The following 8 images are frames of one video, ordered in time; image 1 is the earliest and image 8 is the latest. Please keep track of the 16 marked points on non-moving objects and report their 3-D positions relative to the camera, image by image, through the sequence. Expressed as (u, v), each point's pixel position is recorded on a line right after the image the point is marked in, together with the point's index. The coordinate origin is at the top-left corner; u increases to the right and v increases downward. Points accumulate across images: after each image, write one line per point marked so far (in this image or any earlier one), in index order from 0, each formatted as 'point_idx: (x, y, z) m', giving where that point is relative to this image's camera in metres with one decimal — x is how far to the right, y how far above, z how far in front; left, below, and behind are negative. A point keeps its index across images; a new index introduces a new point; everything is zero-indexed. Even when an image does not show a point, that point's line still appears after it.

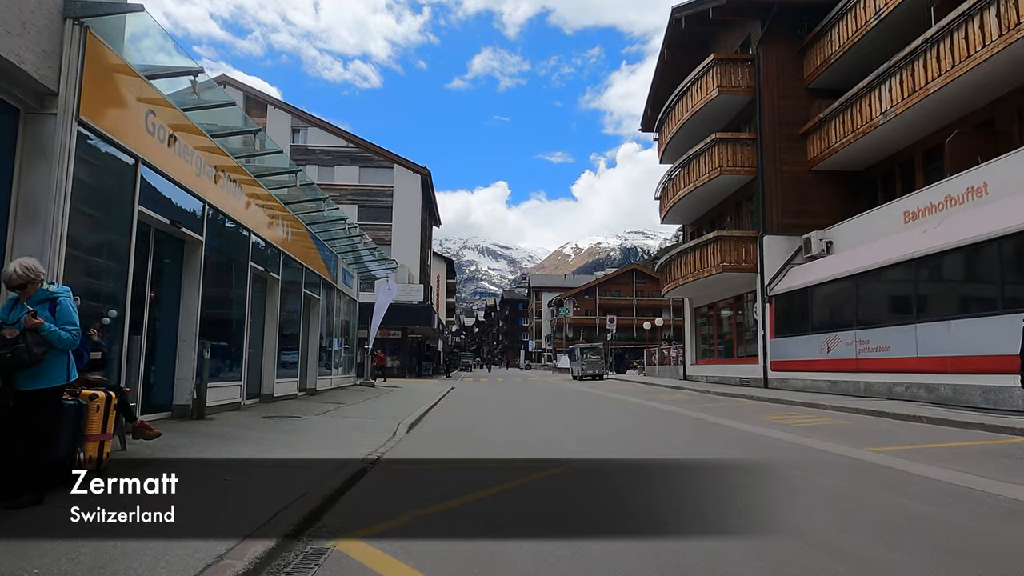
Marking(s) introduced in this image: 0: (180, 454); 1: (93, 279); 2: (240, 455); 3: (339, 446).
0: (-3.8, -1.8, +7.7) m
1: (-4.8, +0.1, +7.8) m
2: (-3.3, -1.9, +8.2) m
3: (-2.4, -2.1, +9.4) m
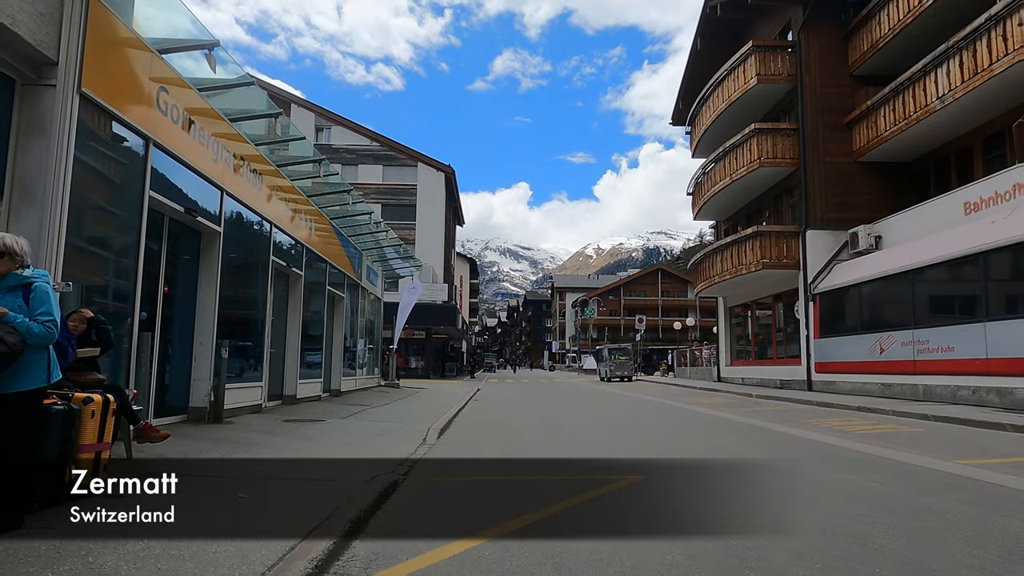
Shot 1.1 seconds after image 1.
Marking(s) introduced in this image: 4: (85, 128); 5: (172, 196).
0: (-3.4, -1.7, +7.0) m
1: (-4.3, +0.2, +7.1) m
2: (-2.8, -1.8, +7.5) m
3: (-1.8, -2.0, +8.6) m
4: (-4.3, +1.6, +6.7) m
5: (-4.4, +1.2, +8.7) m
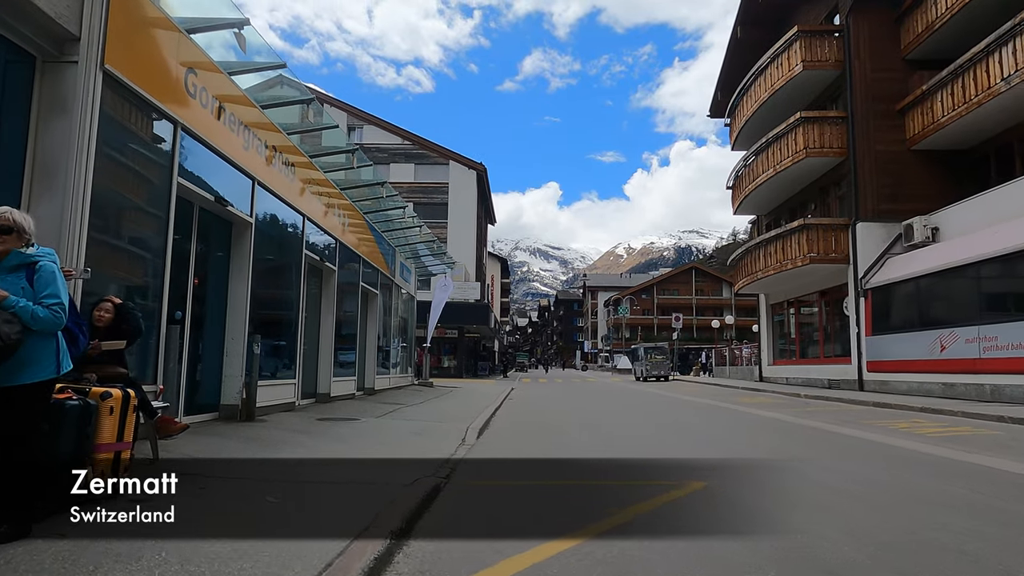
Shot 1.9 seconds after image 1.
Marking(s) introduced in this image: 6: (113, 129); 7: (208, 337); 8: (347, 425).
0: (-2.9, -1.6, +6.6) m
1: (-3.8, +0.3, +6.7) m
2: (-2.3, -1.7, +7.0) m
3: (-1.3, -1.9, +8.2) m
4: (-3.8, +1.7, +6.4) m
5: (-3.8, +1.3, +8.3) m
6: (-3.8, +1.5, +6.5) m
7: (-4.1, -0.7, +9.1) m
8: (-2.3, -1.9, +9.5) m
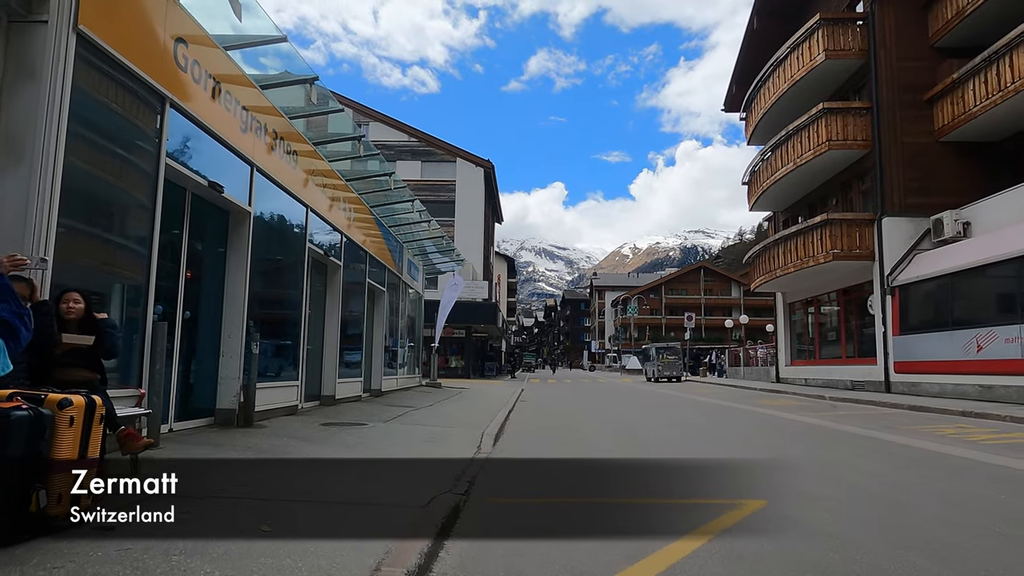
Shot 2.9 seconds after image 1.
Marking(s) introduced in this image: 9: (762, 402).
0: (-2.7, -1.5, +5.9) m
1: (-3.6, +0.3, +6.0) m
2: (-2.1, -1.6, +6.3) m
3: (-1.0, -1.8, +7.4) m
4: (-3.6, +1.7, +5.7) m
5: (-3.6, +1.3, +7.6) m
6: (-3.6, +1.6, +5.8) m
7: (-3.8, -0.6, +8.4) m
8: (-2.0, -1.8, +8.7) m
9: (+7.2, -3.3, +19.5) m
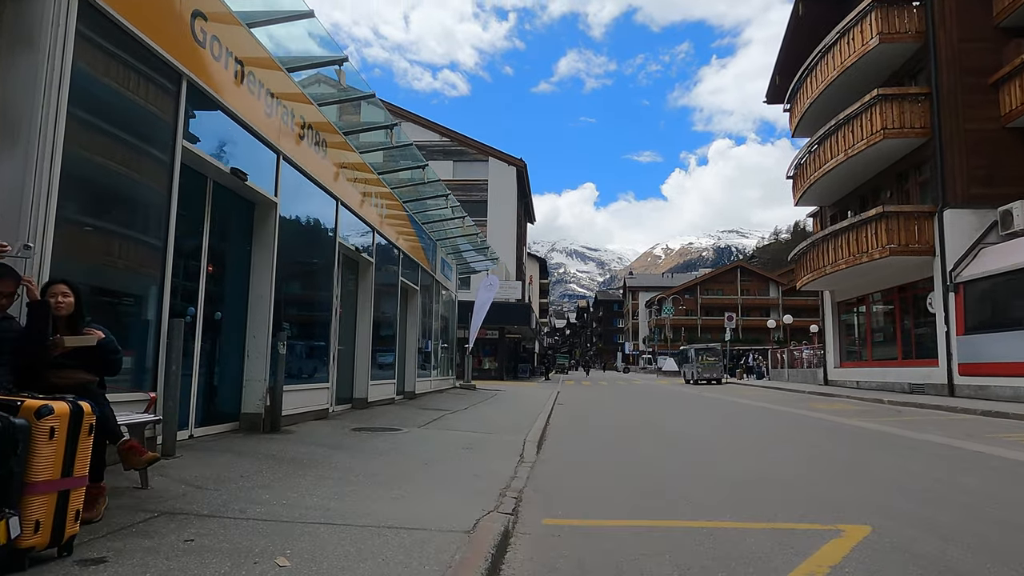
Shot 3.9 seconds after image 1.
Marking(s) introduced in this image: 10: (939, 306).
0: (-2.2, -1.4, +5.3) m
1: (-3.2, +0.4, +5.5) m
2: (-1.6, -1.6, +5.7) m
3: (-0.6, -1.8, +6.8) m
4: (-3.2, +1.8, +5.2) m
5: (-3.1, +1.4, +7.1) m
6: (-3.2, +1.6, +5.3) m
7: (-3.3, -0.6, +7.9) m
8: (-1.5, -1.8, +8.1) m
9: (+8.2, -3.2, +18.5) m
10: (+11.9, -0.5, +18.9) m
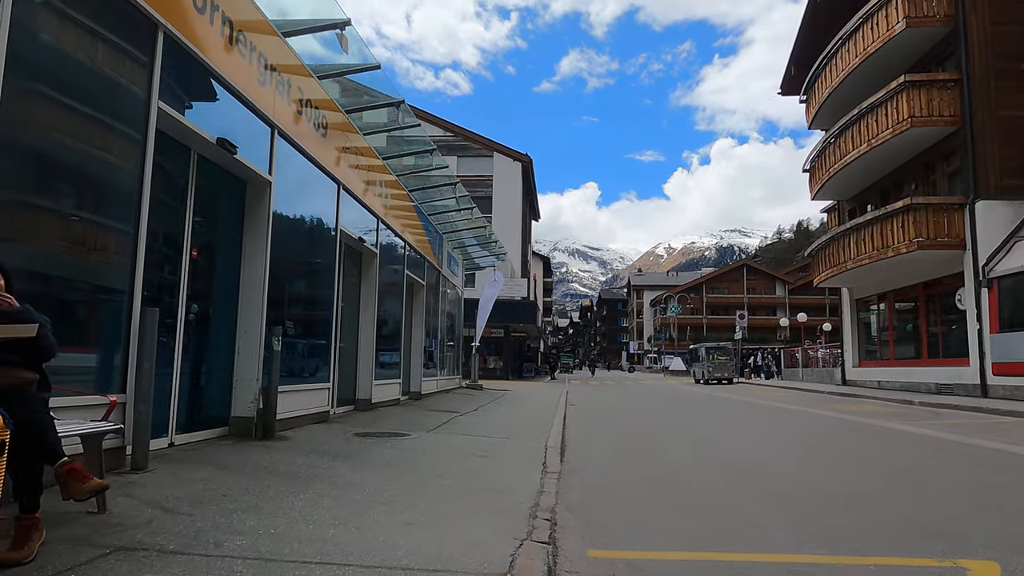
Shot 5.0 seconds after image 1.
0: (-2.0, -1.3, +4.5) m
1: (-3.0, +0.5, +4.7) m
2: (-1.4, -1.5, +4.9) m
3: (-0.3, -1.7, +5.9) m
4: (-3.0, +1.9, +4.3) m
5: (-2.9, +1.5, +6.3) m
6: (-3.0, +1.7, +4.4) m
7: (-3.1, -0.4, +7.1) m
8: (-1.2, -1.7, +7.3) m
9: (+8.5, -3.1, +17.6) m
10: (+12.1, -0.4, +18.0) m
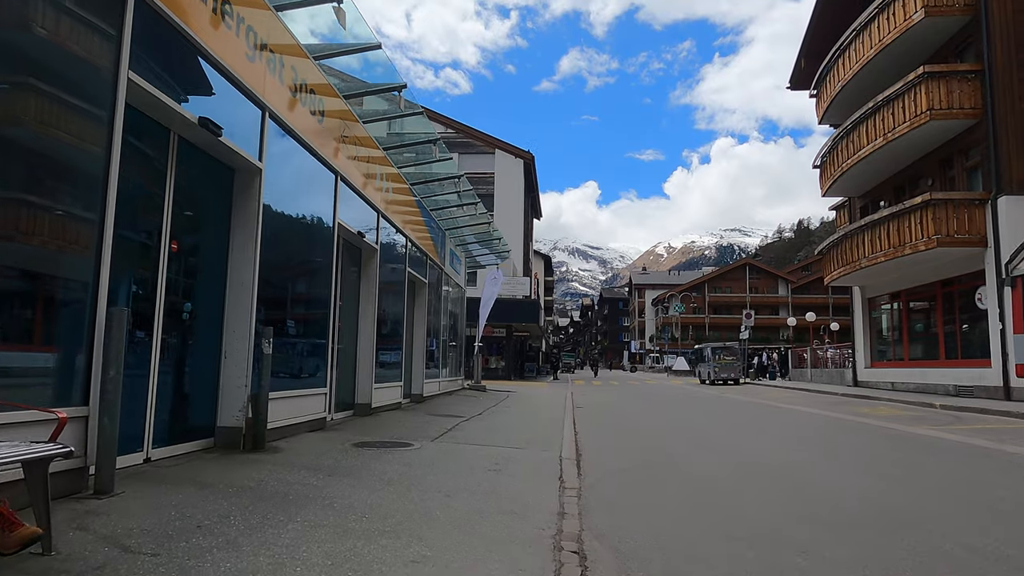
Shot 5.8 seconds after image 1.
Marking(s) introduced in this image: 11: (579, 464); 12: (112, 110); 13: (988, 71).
0: (-1.9, -1.3, +3.8) m
1: (-2.8, +0.5, +4.1) m
2: (-1.3, -1.4, +4.3) m
3: (-0.2, -1.6, +5.3) m
4: (-2.8, +1.9, +3.7) m
5: (-2.8, +1.5, +5.7) m
6: (-2.8, +1.8, +3.8) m
7: (-3.0, -0.4, +6.4) m
8: (-1.1, -1.6, +6.7) m
9: (+8.6, -3.0, +17.0) m
10: (+12.3, -0.3, +17.4) m
11: (+0.7, -2.0, +7.5) m
12: (-2.8, +1.3, +4.7) m
13: (+12.1, +5.5, +17.3) m
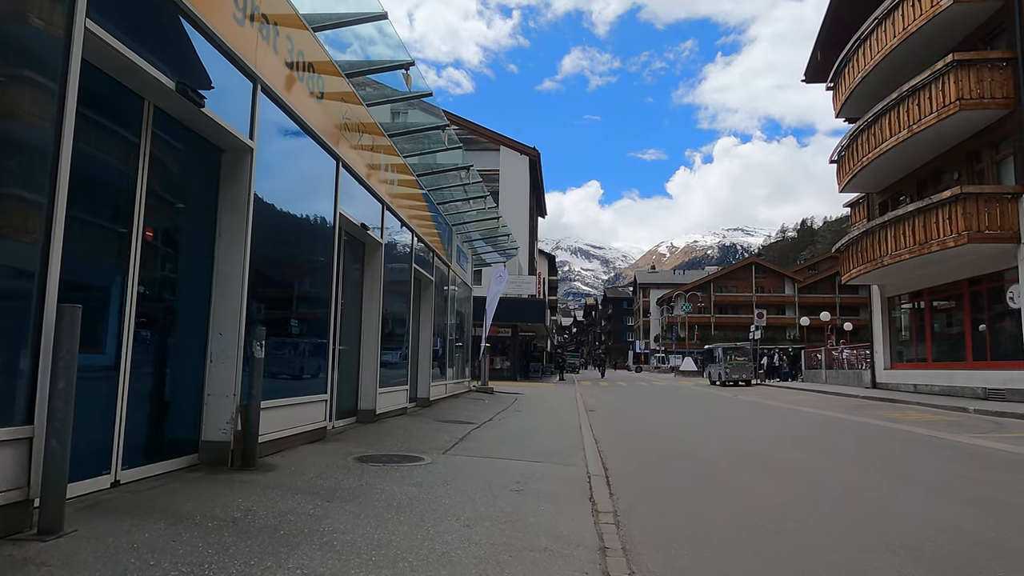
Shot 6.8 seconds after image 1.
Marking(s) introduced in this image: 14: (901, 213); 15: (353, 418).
0: (-1.7, -1.3, +3.1) m
1: (-2.6, +0.6, +3.3) m
2: (-1.1, -1.4, +3.5) m
3: (0.0, -1.6, +4.5) m
4: (-2.6, +2.0, +2.9) m
5: (-2.6, +1.6, +4.9) m
6: (-2.6, +1.8, +3.0) m
7: (-2.7, -0.4, +5.7) m
8: (-0.9, -1.6, +5.9) m
9: (+8.8, -3.0, +16.2) m
10: (+12.5, -0.3, +16.6) m
11: (+0.9, -1.9, +6.7) m
12: (-2.5, +1.4, +4.0) m
13: (+12.3, +5.6, +16.5) m
14: (+11.3, +2.2, +19.6) m
15: (-2.4, -2.0, +10.5) m
